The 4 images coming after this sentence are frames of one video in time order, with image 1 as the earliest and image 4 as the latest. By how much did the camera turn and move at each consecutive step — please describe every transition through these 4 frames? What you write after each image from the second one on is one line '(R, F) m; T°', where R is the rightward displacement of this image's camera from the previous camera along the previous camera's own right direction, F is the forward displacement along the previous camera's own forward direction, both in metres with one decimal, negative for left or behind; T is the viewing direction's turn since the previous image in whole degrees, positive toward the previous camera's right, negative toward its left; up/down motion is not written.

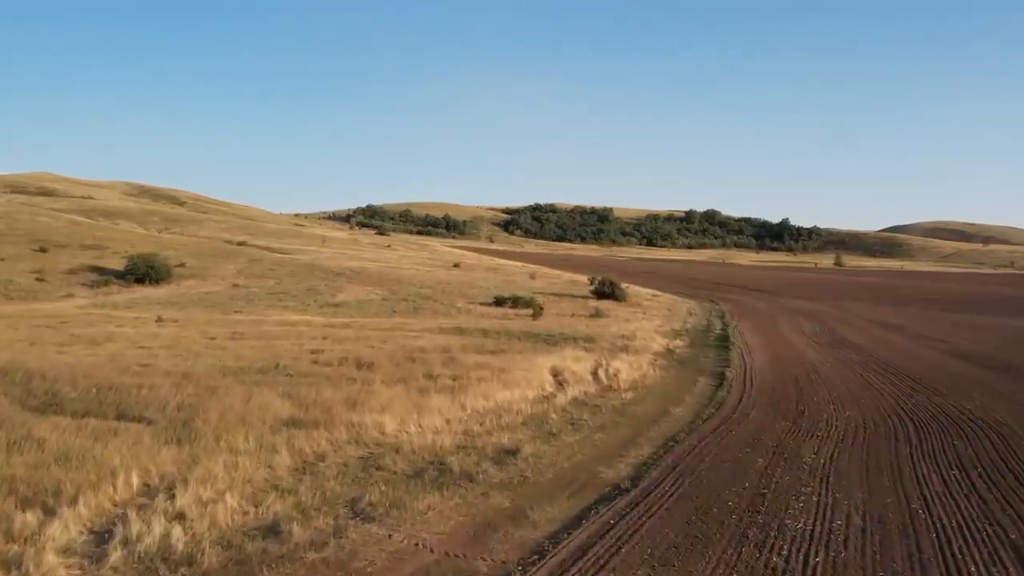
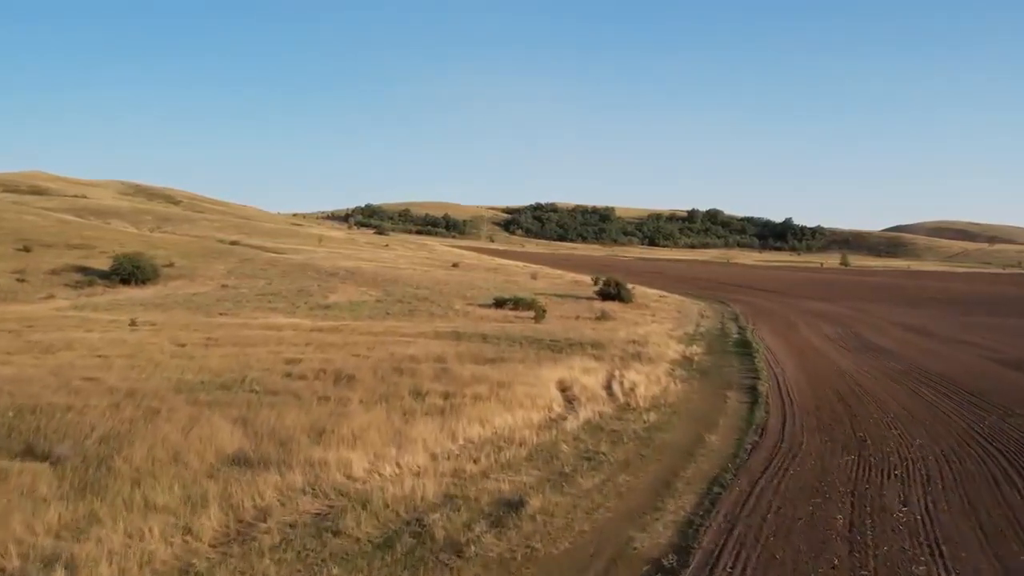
(0.0, +2.3) m; 0°
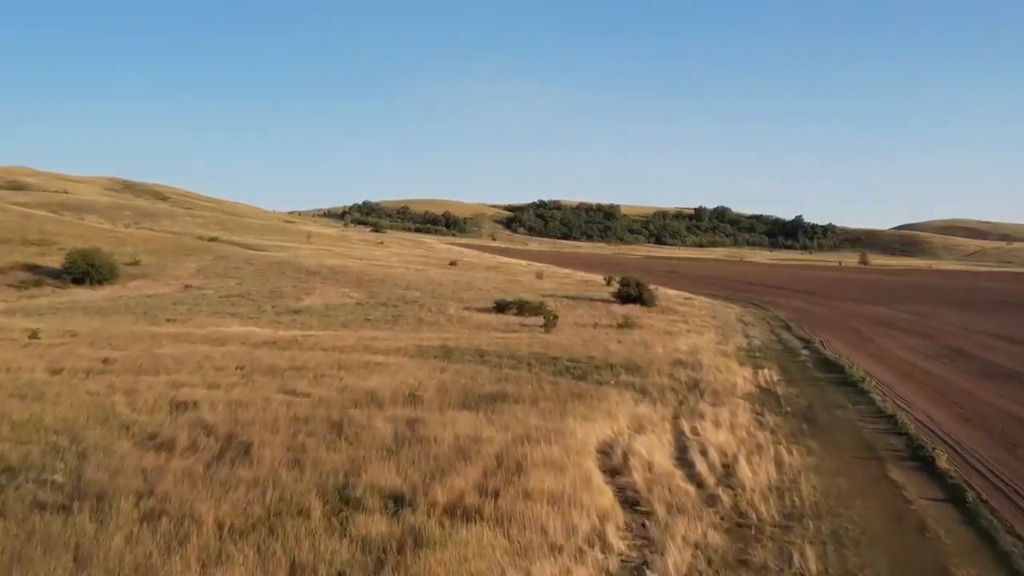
(-0.1, +6.4) m; 0°
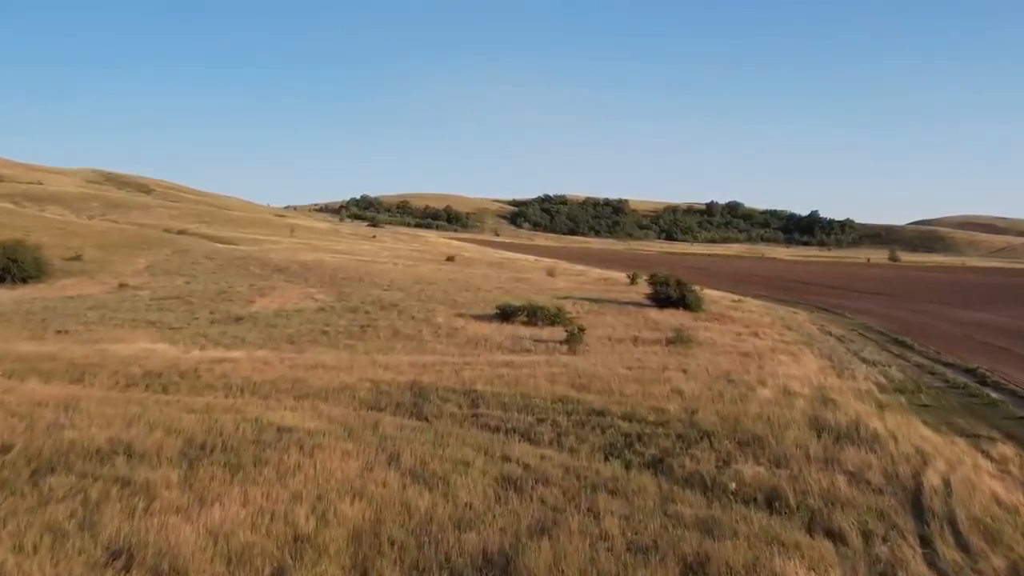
(-0.1, +8.3) m; 0°
